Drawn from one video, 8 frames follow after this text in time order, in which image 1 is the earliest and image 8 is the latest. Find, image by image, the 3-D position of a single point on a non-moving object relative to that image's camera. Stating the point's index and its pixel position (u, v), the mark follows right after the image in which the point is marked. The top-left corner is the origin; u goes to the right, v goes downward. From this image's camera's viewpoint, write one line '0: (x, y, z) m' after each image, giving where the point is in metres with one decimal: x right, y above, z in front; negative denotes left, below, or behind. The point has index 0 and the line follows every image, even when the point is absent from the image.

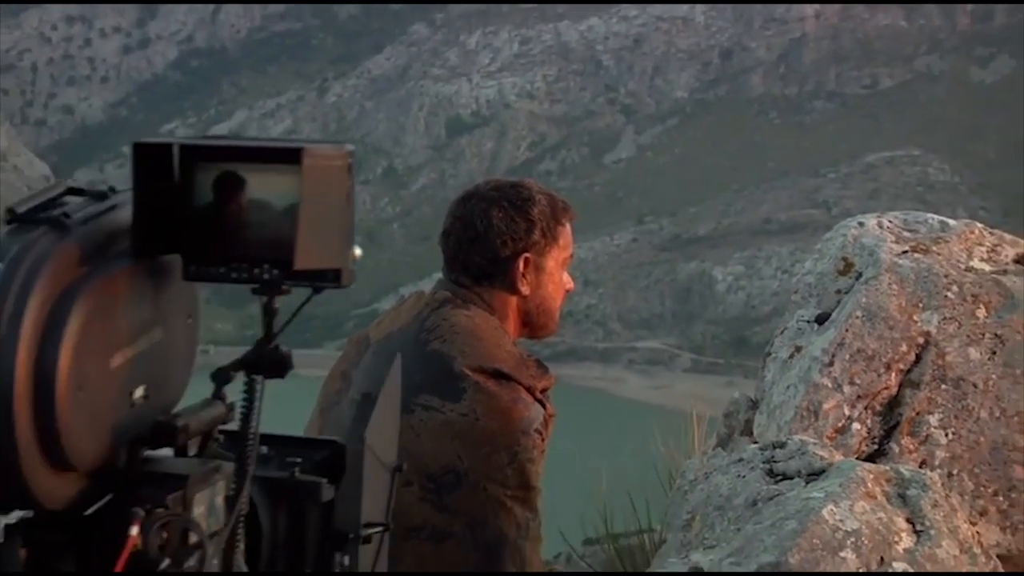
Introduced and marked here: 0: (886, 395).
0: (+1.1, -0.3, +3.4) m
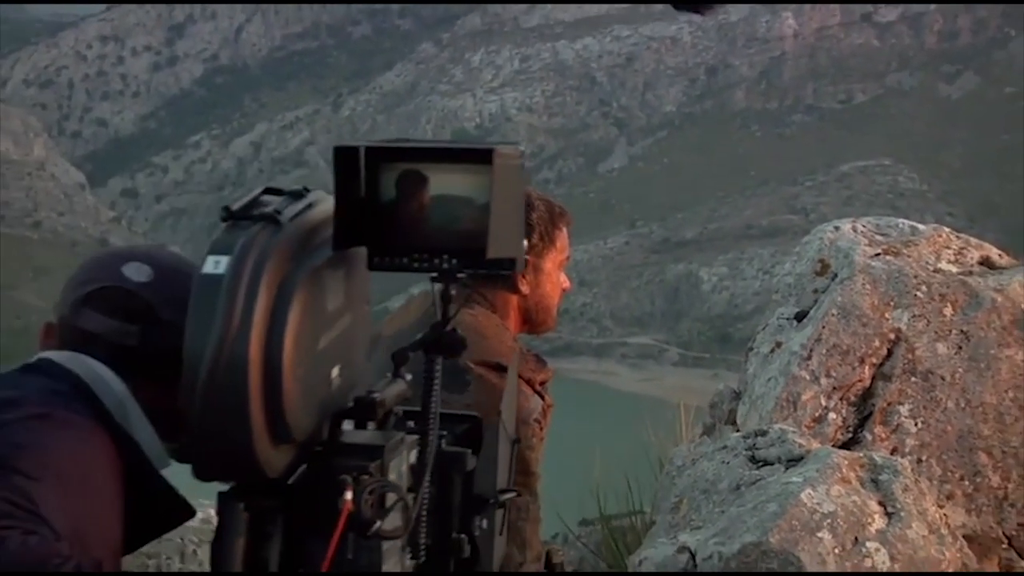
0: (+1.1, -0.3, +3.6) m
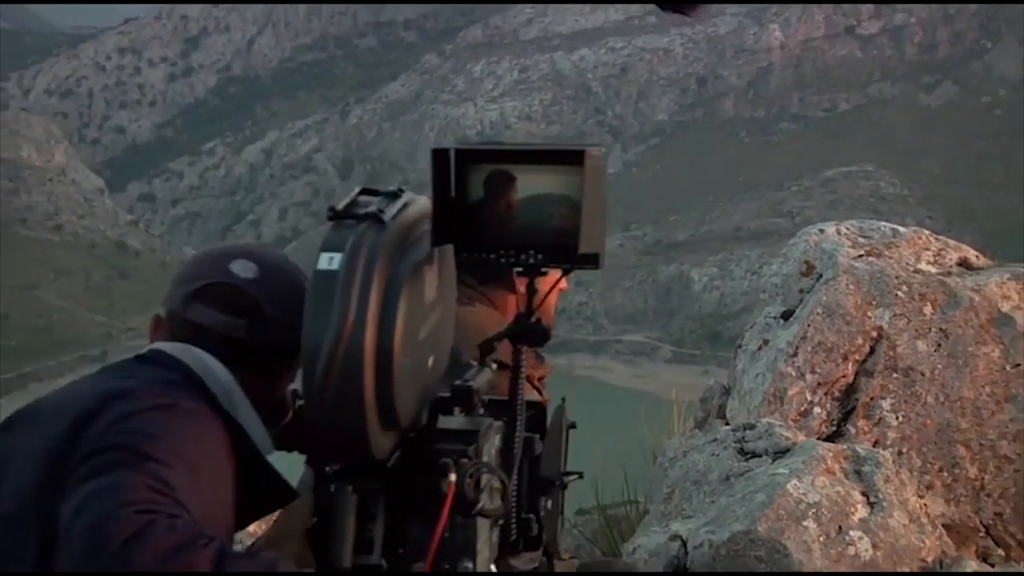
0: (+1.1, -0.3, +3.8) m
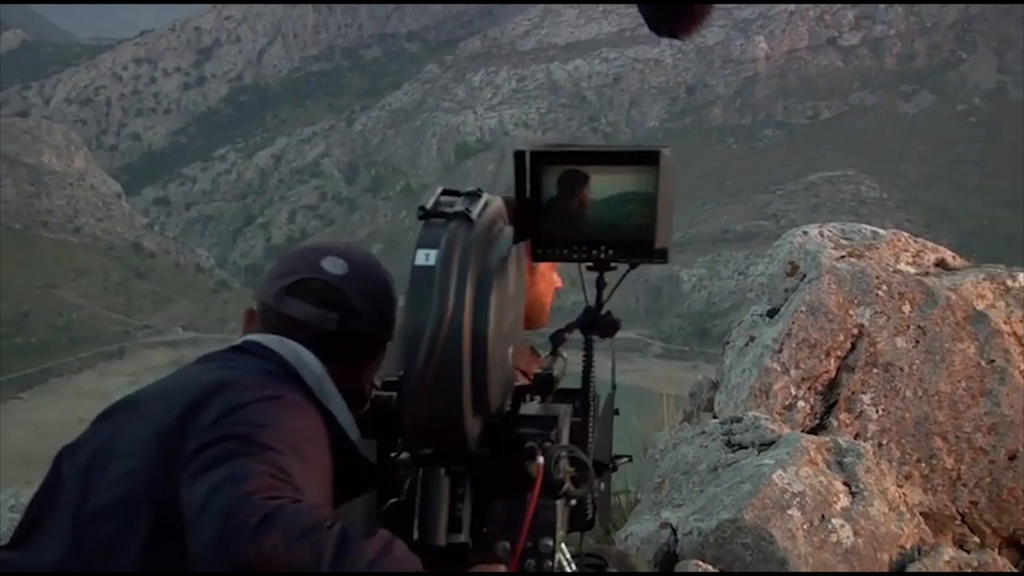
0: (+1.1, -0.3, +3.9) m
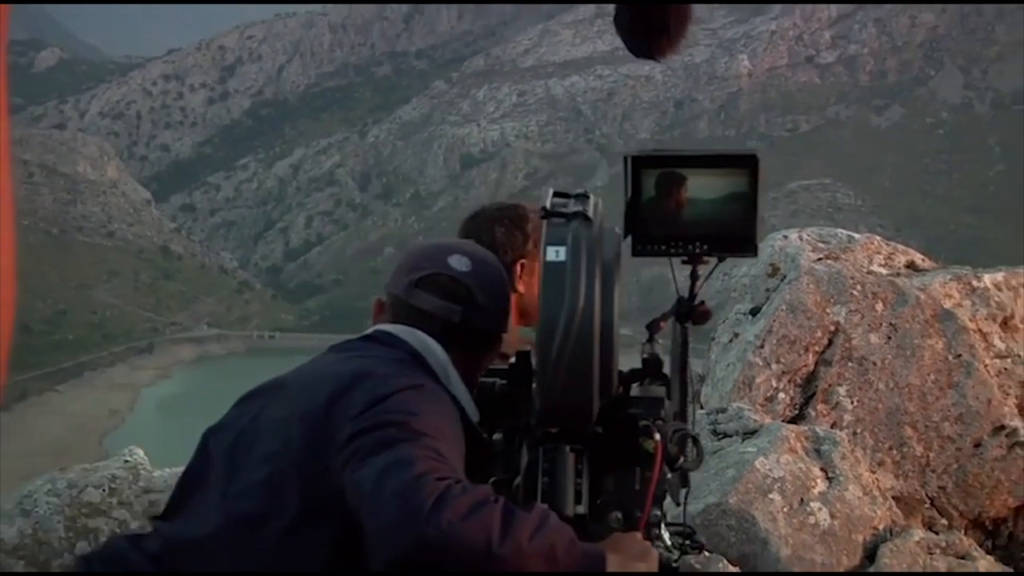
0: (+1.1, -0.3, +4.2) m
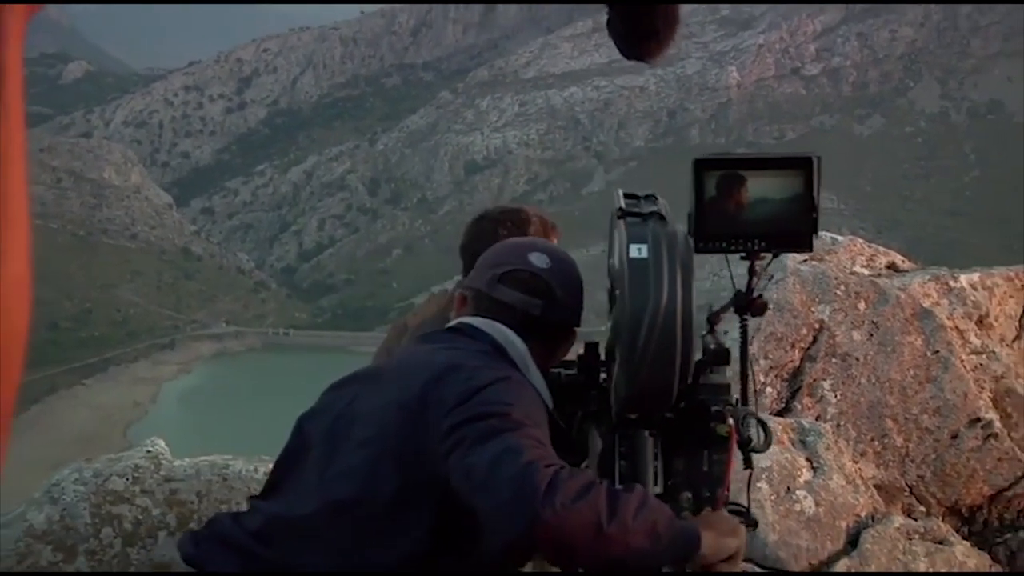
0: (+1.1, -0.3, +4.4) m
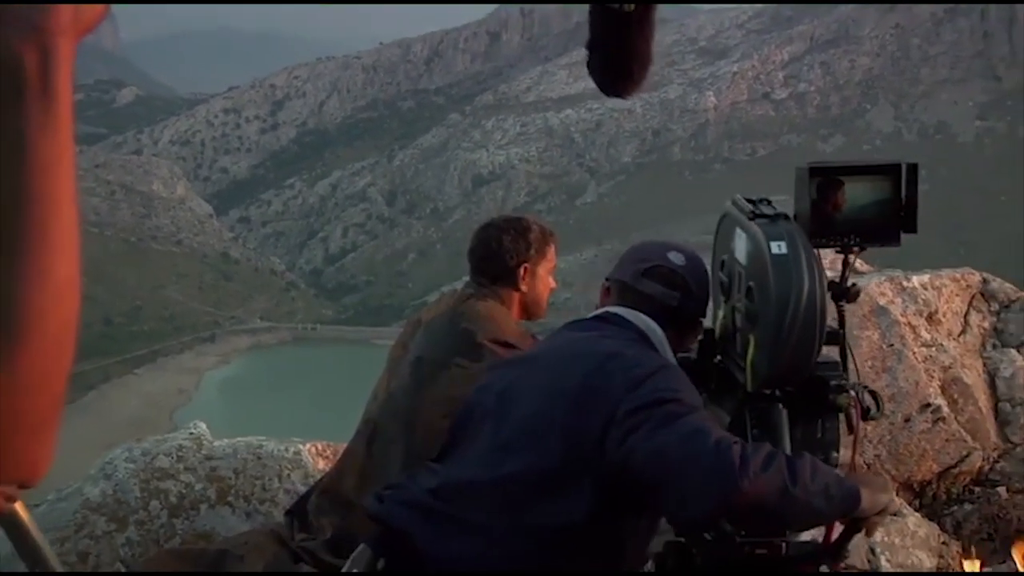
0: (+1.1, -0.3, +4.9) m
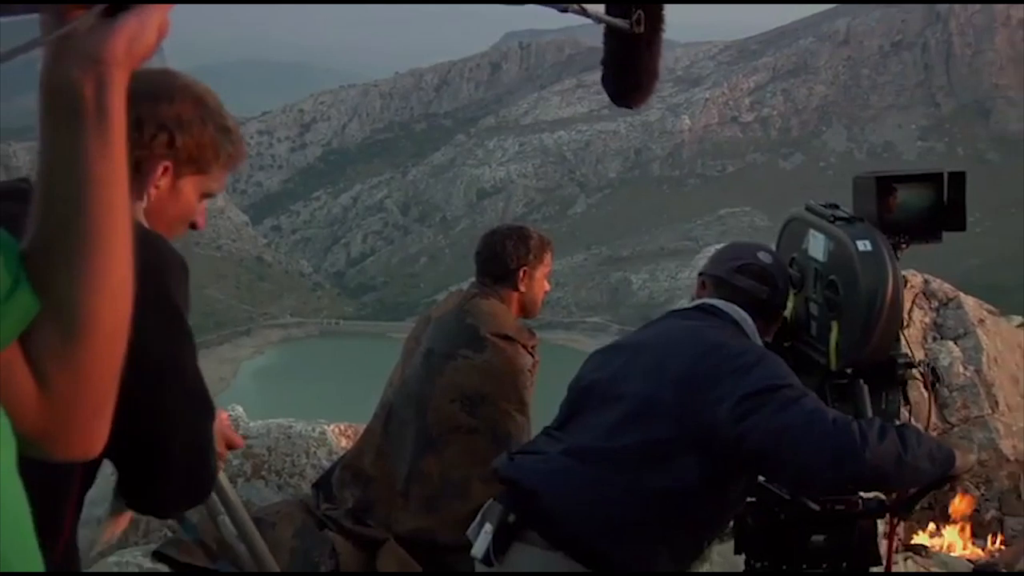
0: (+1.1, -0.3, +5.6) m
